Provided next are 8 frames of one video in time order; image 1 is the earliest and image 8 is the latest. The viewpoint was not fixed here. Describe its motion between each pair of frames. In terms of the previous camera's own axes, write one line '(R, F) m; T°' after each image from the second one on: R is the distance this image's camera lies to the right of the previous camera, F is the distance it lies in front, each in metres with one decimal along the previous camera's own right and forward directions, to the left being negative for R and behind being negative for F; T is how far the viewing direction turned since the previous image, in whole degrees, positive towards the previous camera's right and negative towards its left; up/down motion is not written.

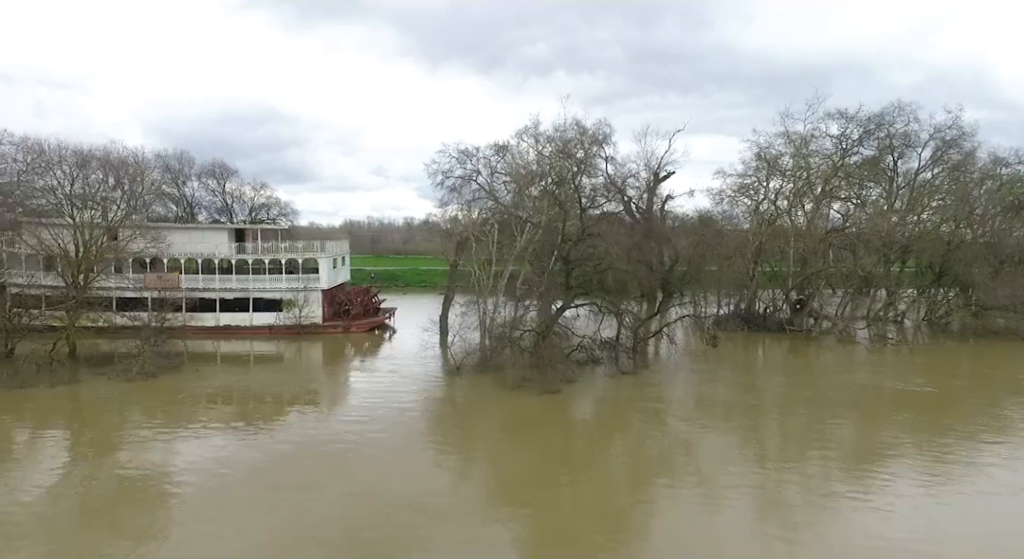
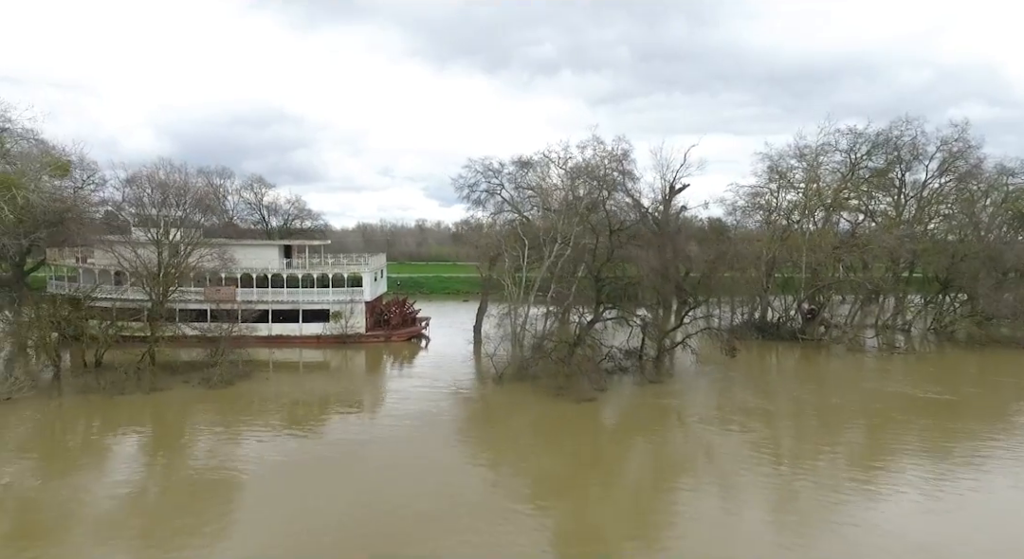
(-0.9, -2.1) m; -1°
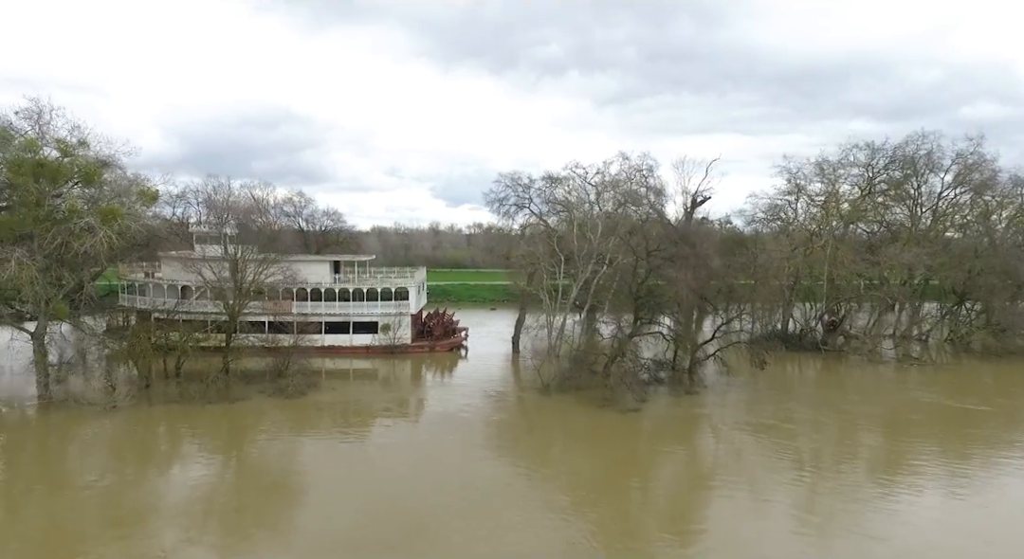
(-1.3, -1.8) m; -1°
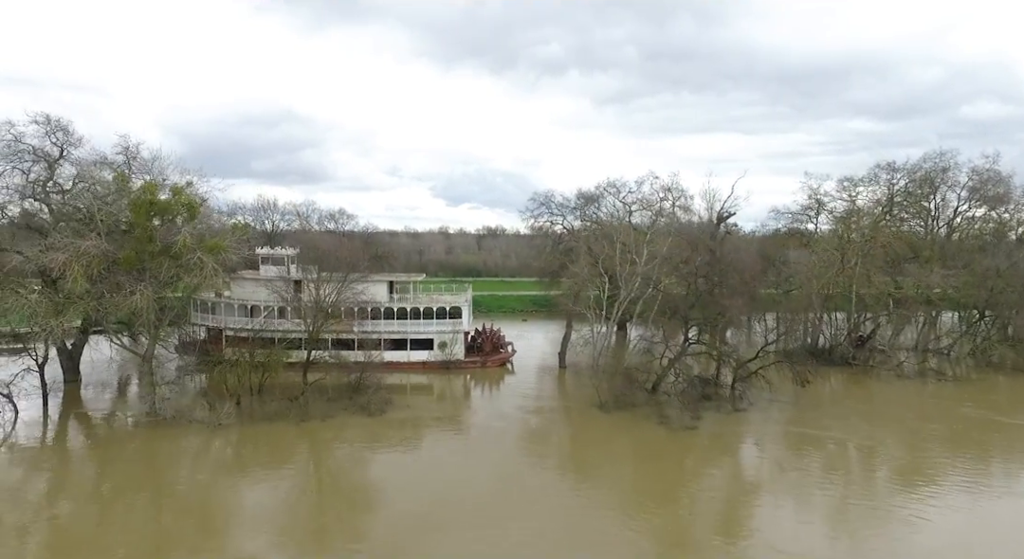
(-2.2, -1.9) m; 0°
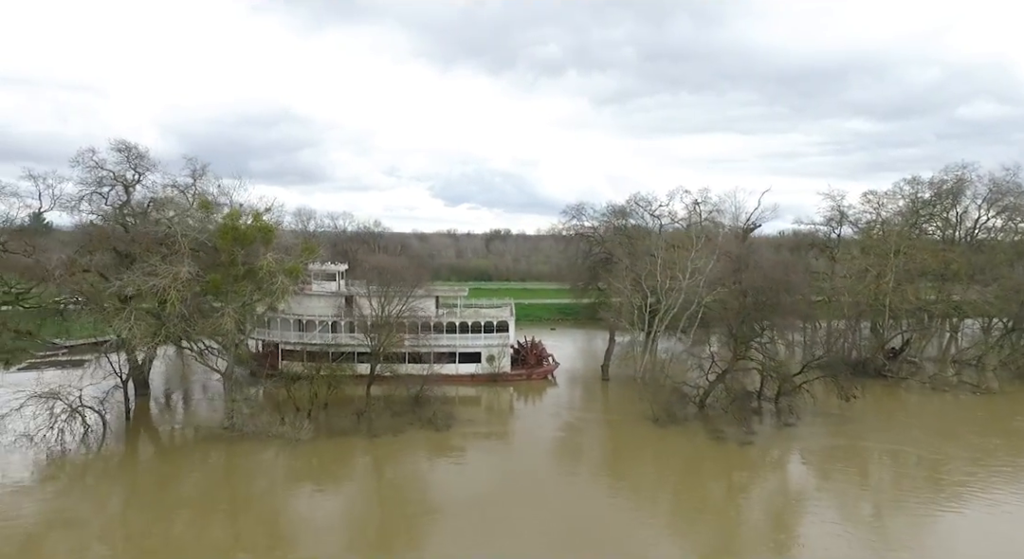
(-2.3, -1.0) m; 0°
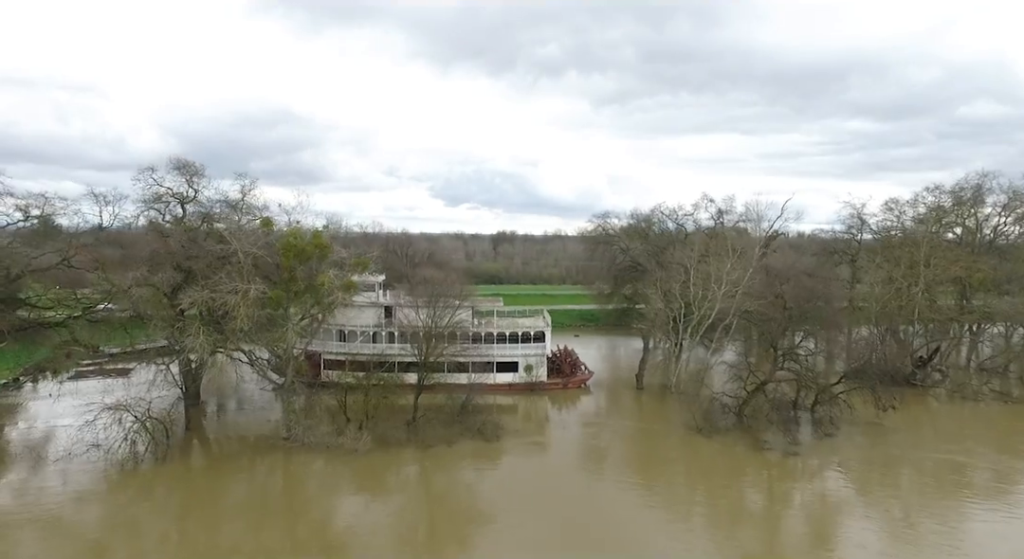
(-1.8, -0.6) m; 0°
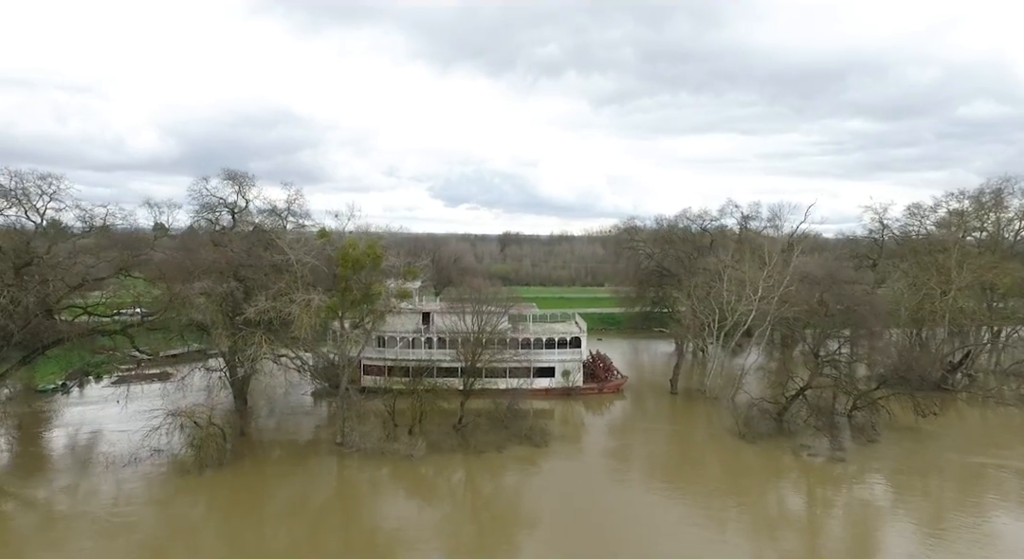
(-1.8, -0.4) m; 0°
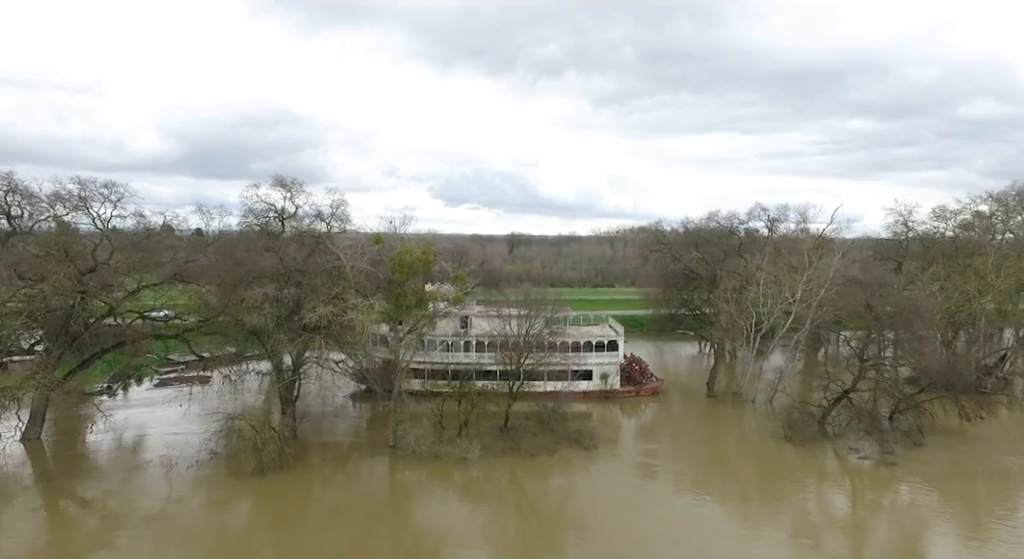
(-1.9, -0.1) m; 0°
